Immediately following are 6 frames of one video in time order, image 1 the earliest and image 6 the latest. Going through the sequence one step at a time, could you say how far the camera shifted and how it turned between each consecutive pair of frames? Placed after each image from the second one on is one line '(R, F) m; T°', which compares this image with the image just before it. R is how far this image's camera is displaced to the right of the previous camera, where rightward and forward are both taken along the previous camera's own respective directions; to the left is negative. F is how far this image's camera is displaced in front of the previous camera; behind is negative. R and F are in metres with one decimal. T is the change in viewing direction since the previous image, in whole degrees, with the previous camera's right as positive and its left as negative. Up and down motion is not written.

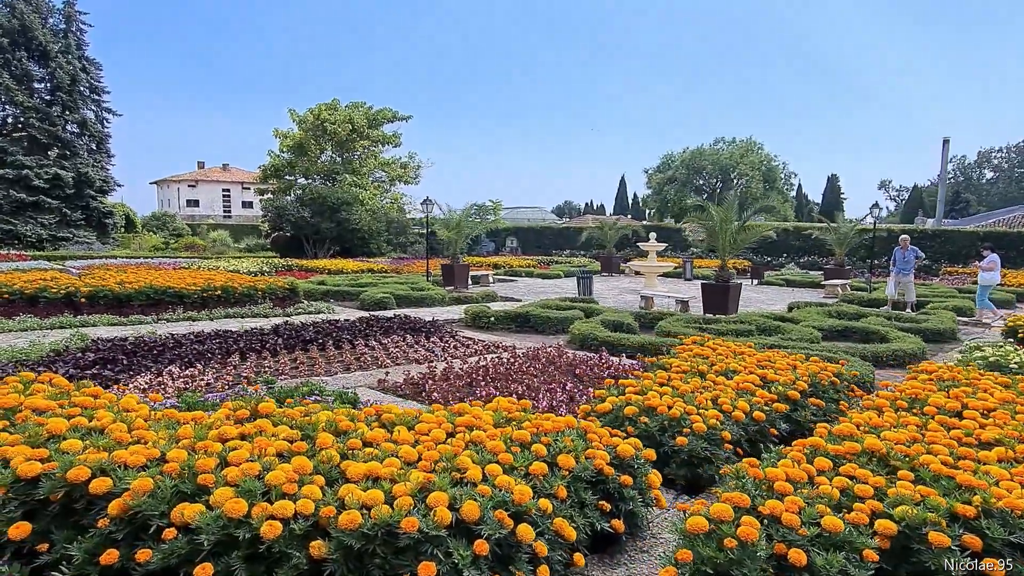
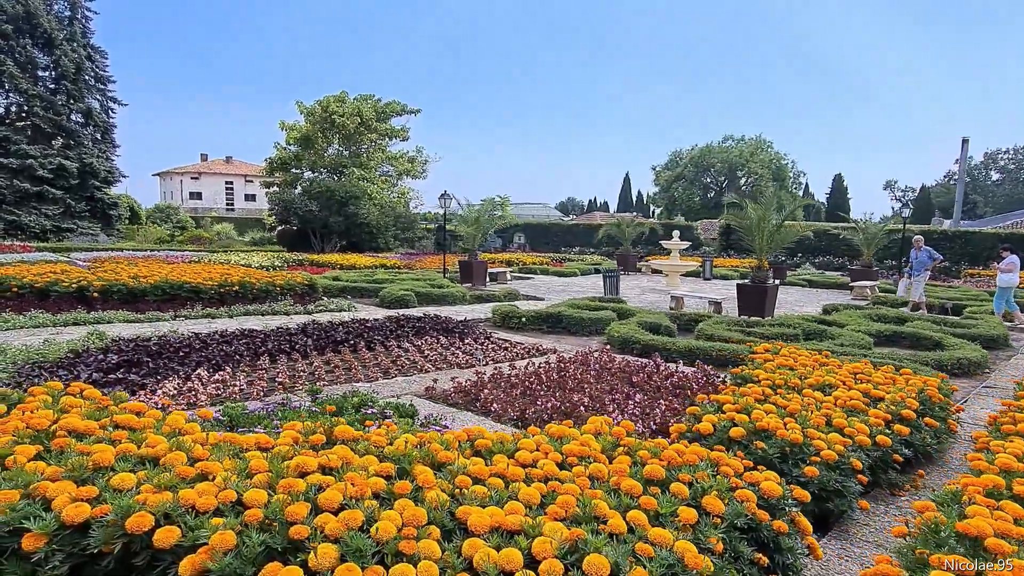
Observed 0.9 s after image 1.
(-0.4, +0.4) m; 0°
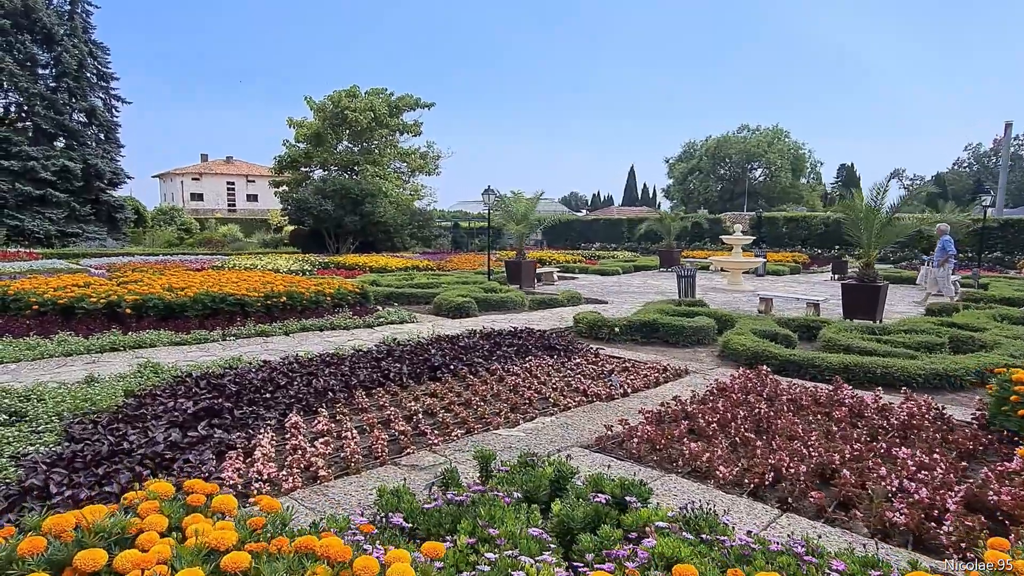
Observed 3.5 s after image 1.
(-1.0, +1.0) m; 0°
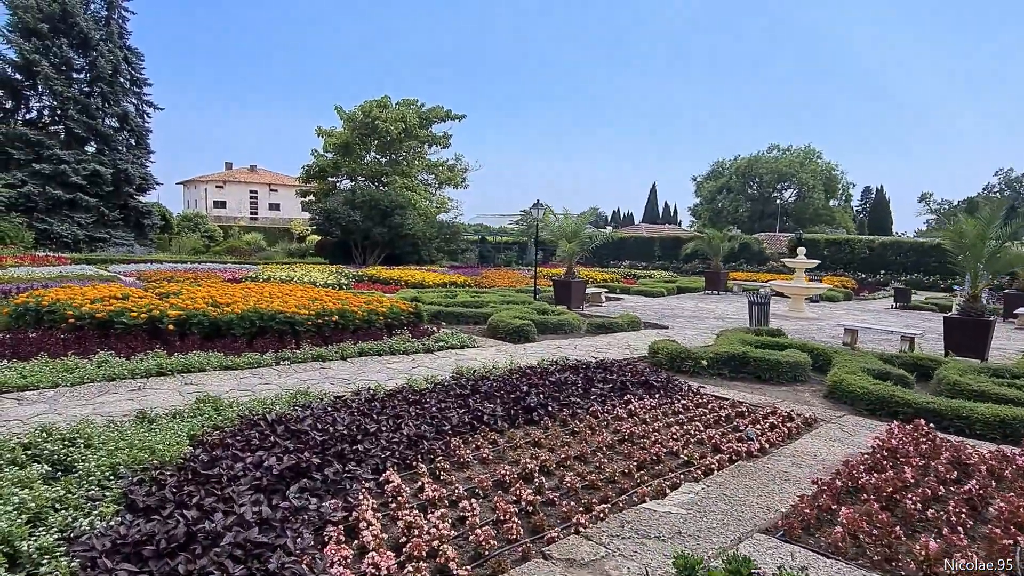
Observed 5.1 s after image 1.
(-0.6, +0.6) m; -1°
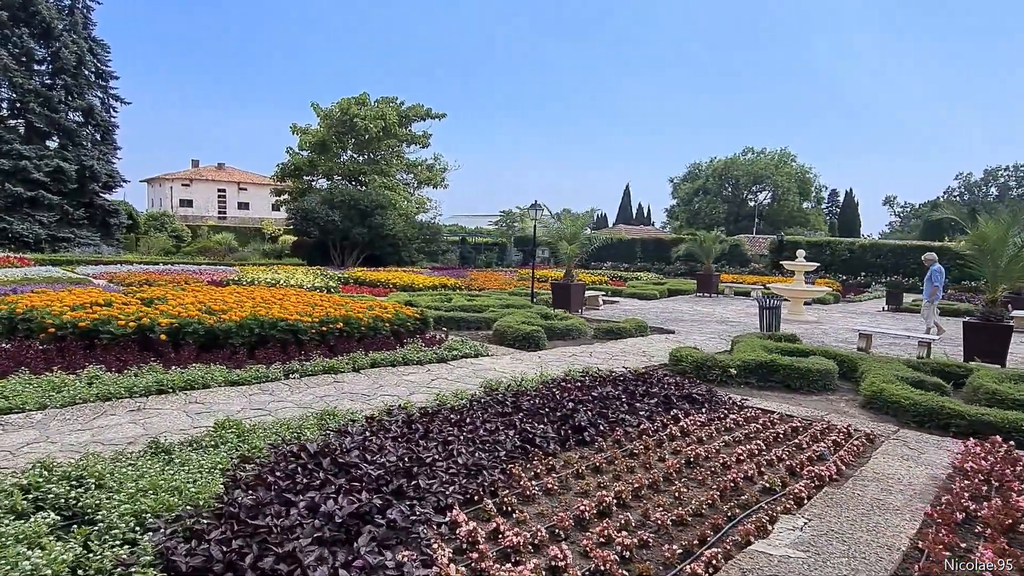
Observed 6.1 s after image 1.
(-0.5, +0.4) m; +3°
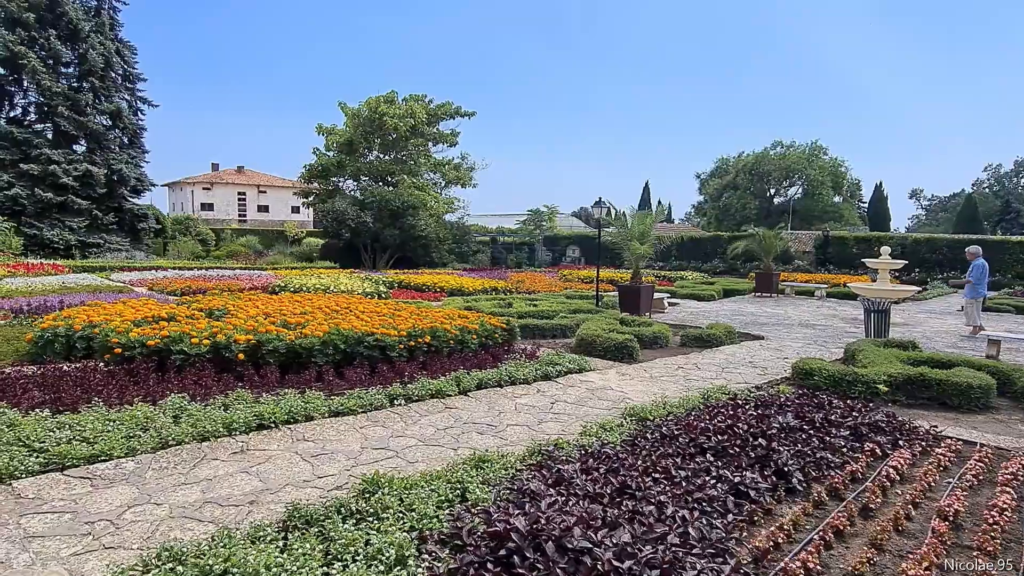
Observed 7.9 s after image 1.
(-0.9, +0.7) m; -1°
